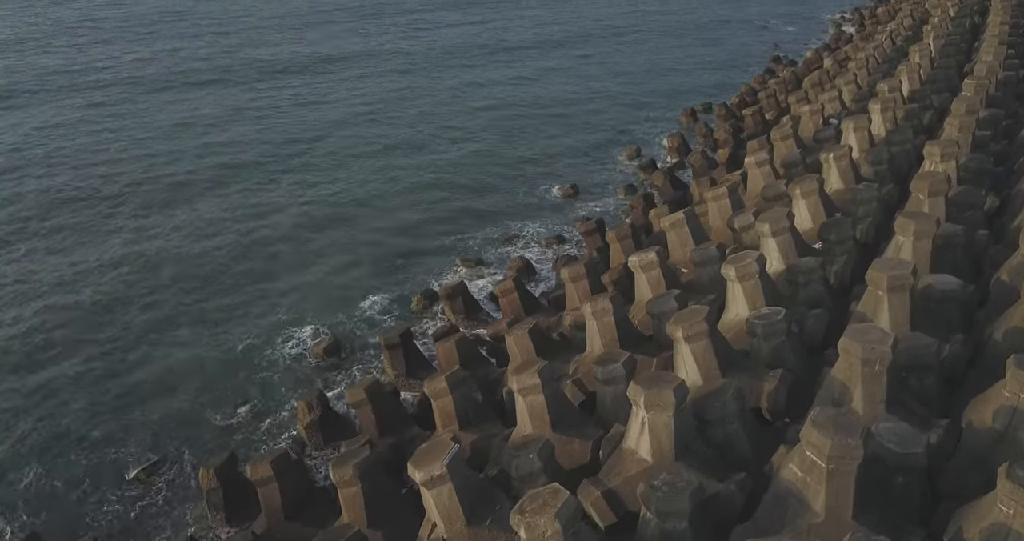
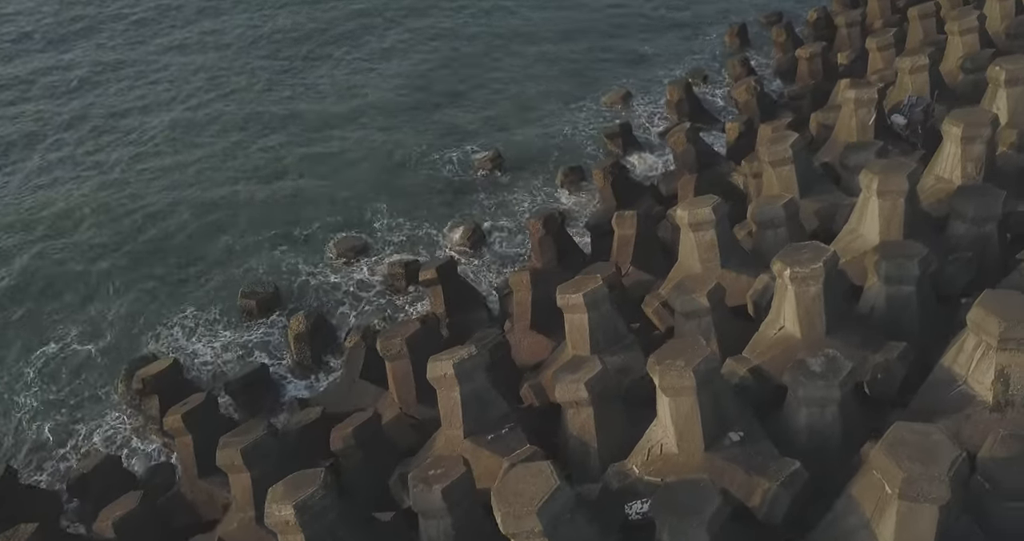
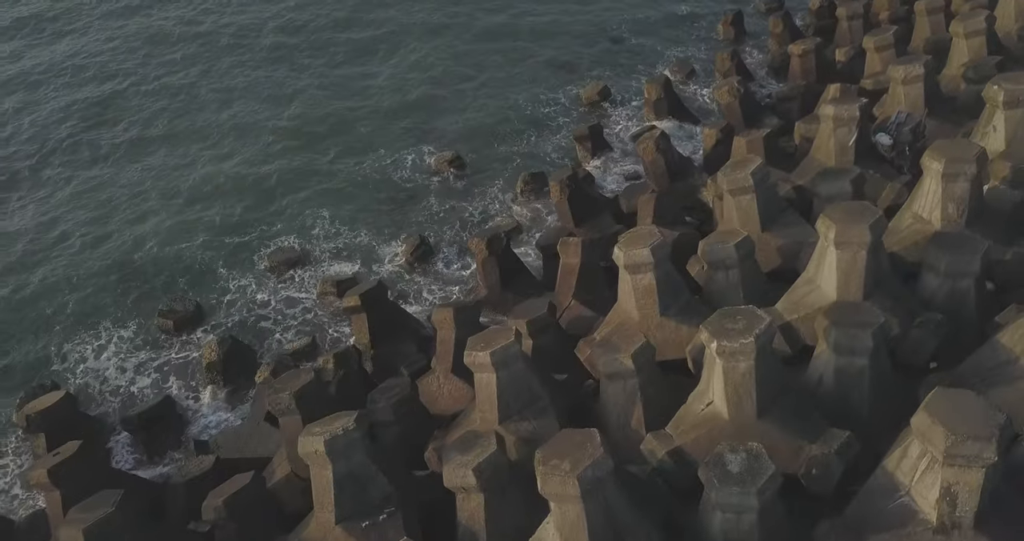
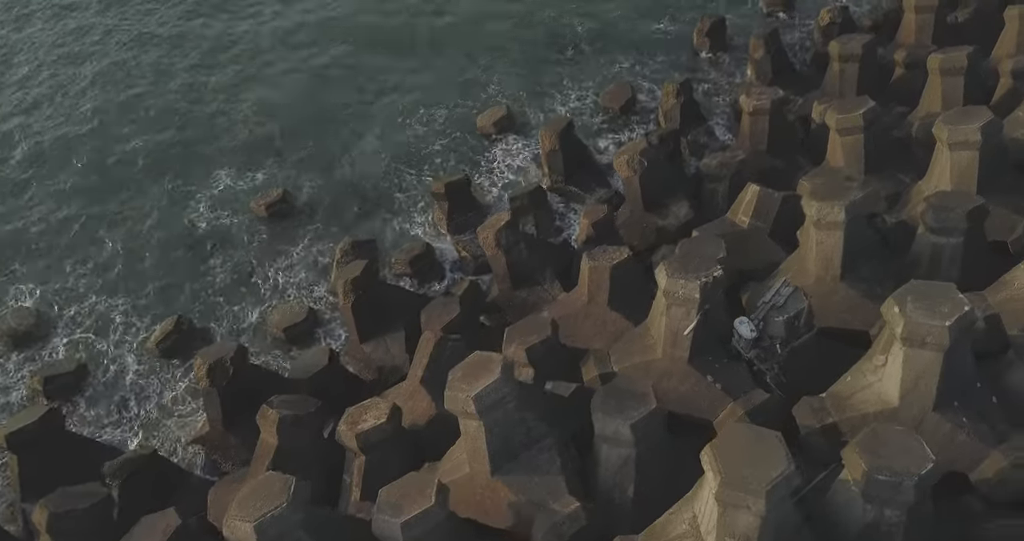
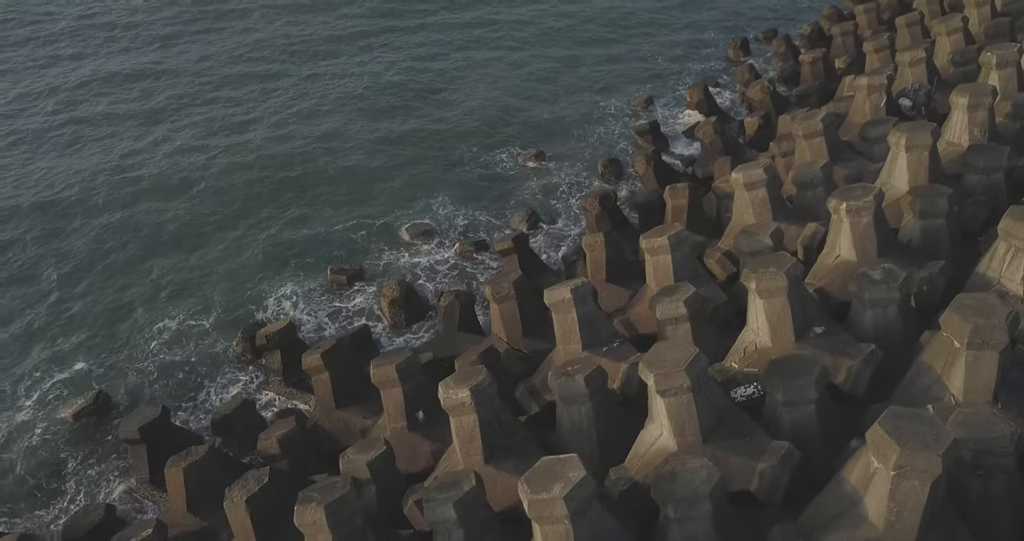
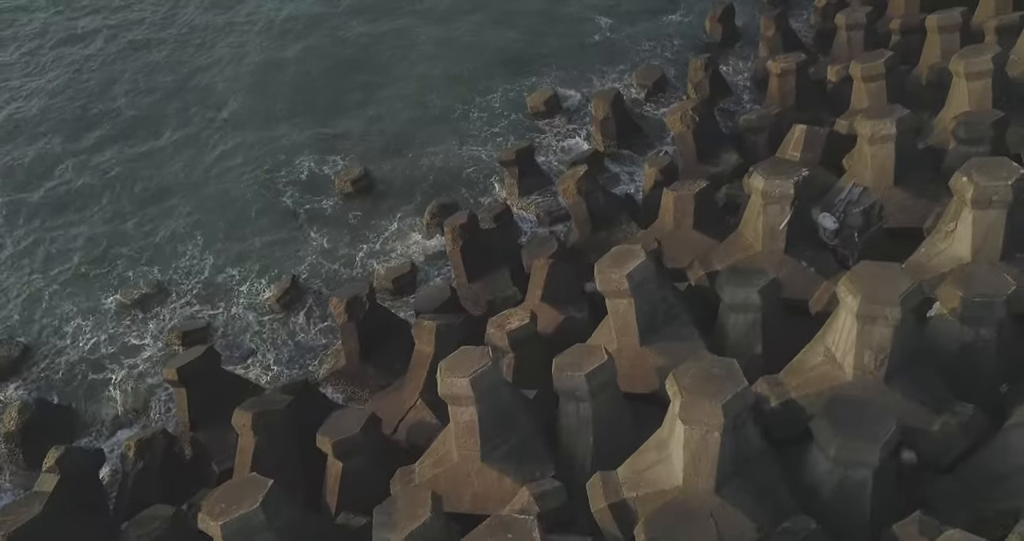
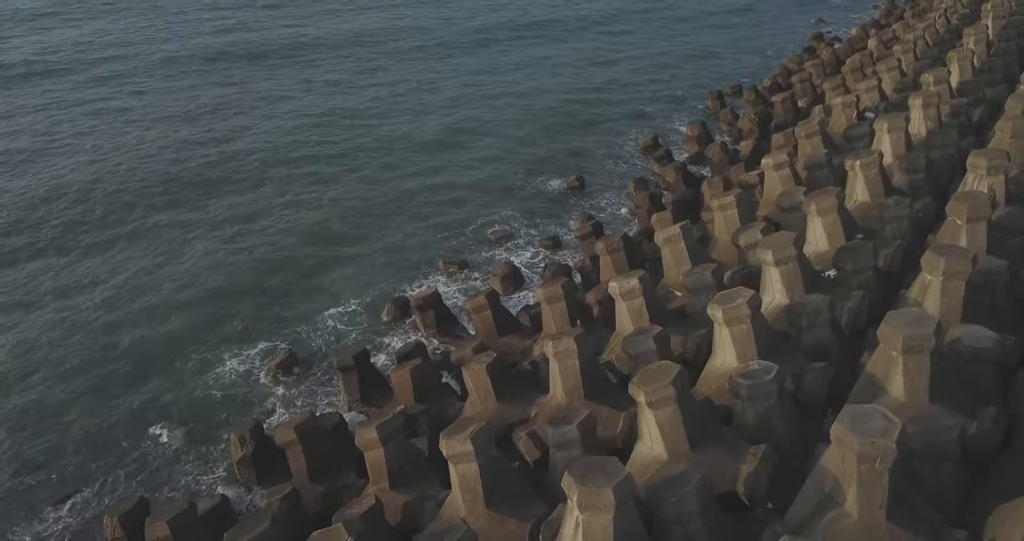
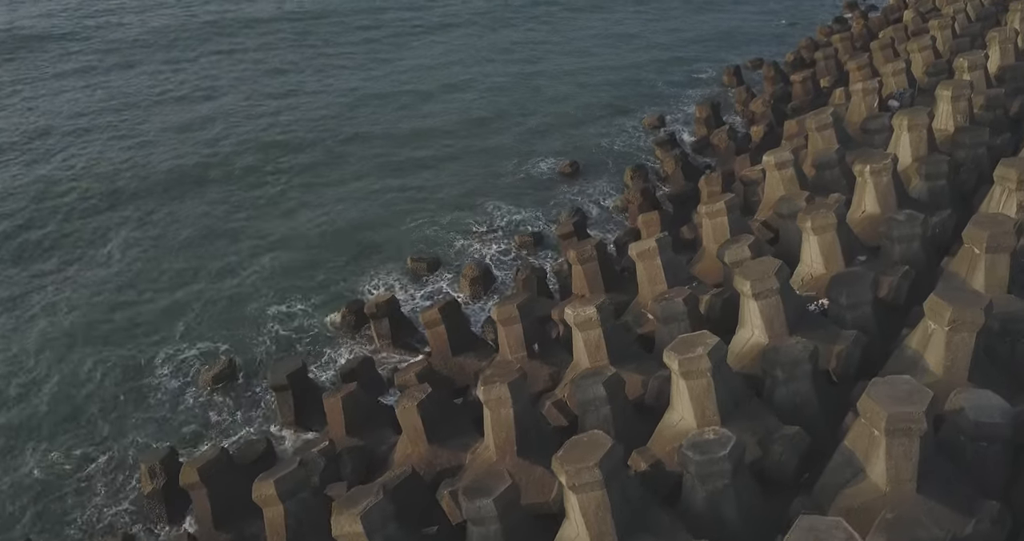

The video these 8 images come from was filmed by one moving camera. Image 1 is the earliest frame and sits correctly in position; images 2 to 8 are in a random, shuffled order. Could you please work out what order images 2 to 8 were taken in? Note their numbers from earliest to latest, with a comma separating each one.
7, 8, 5, 2, 3, 6, 4
